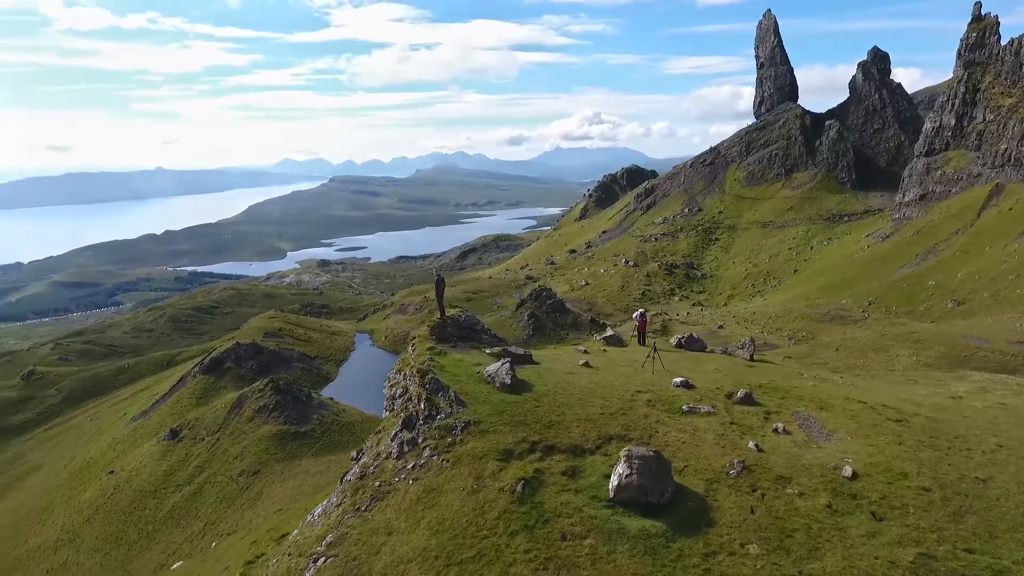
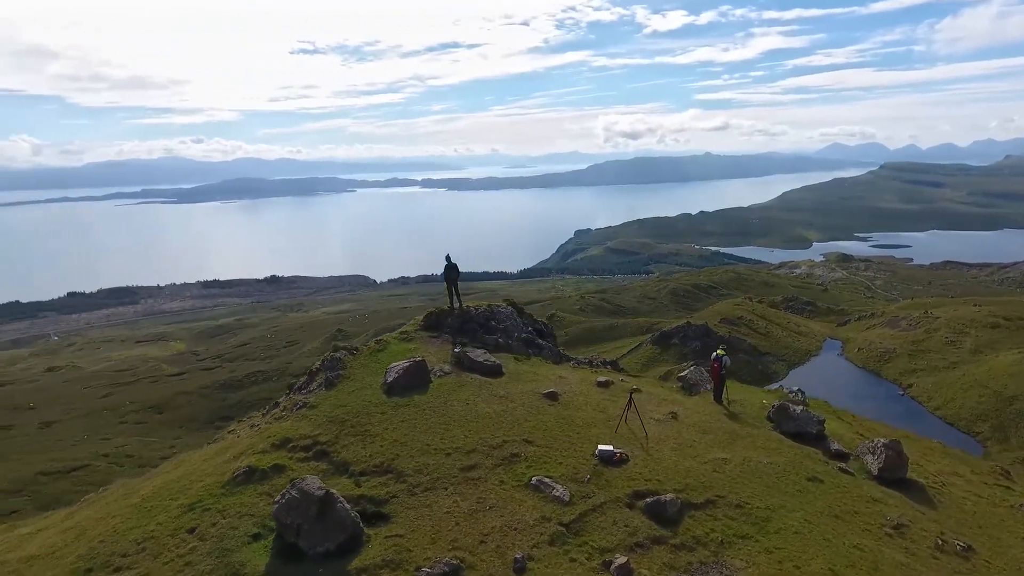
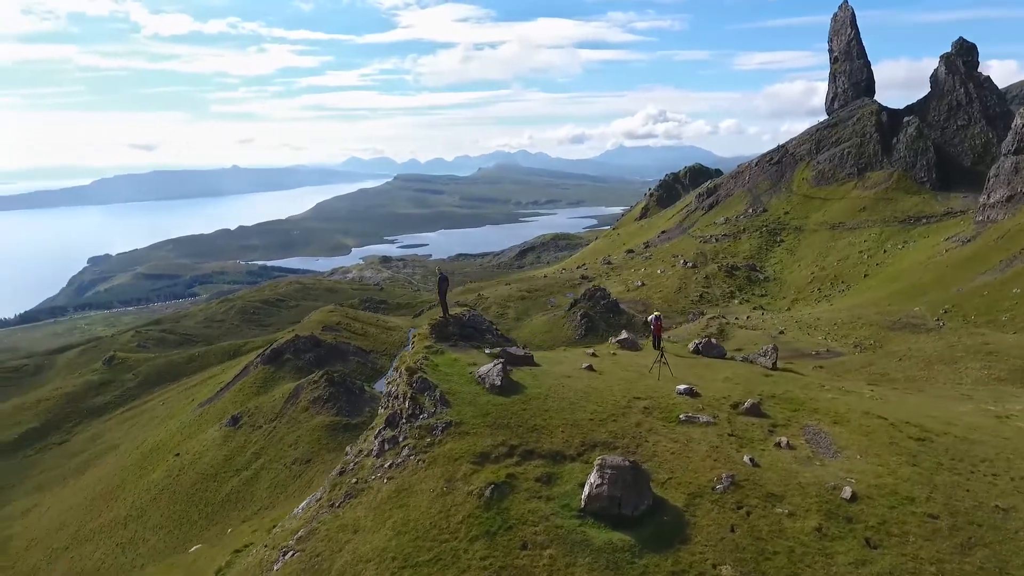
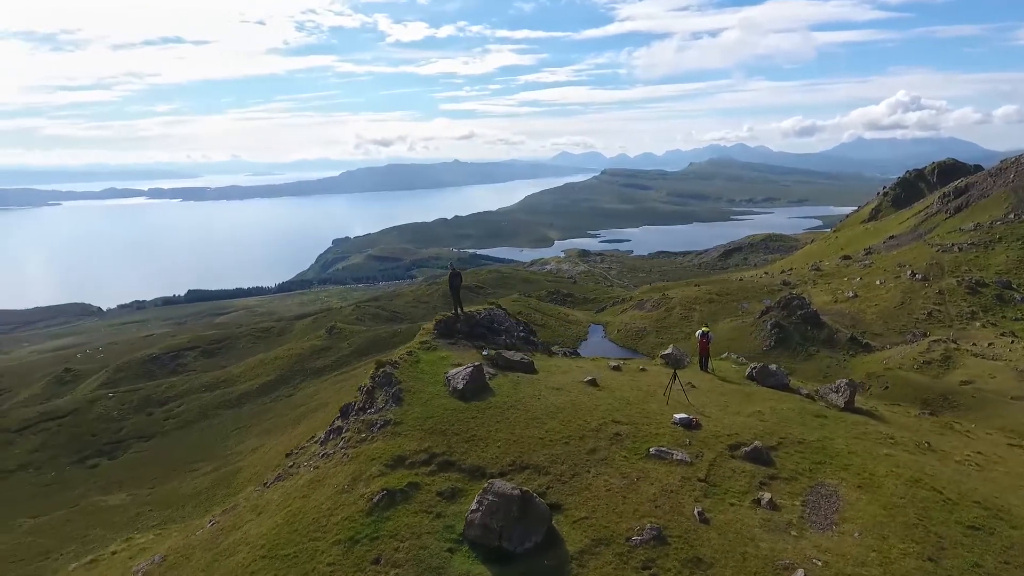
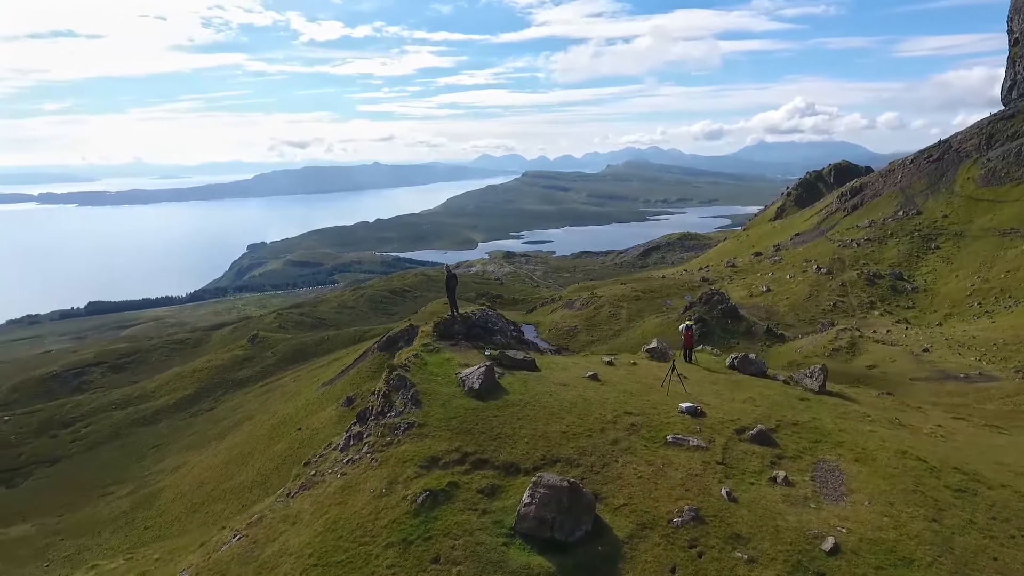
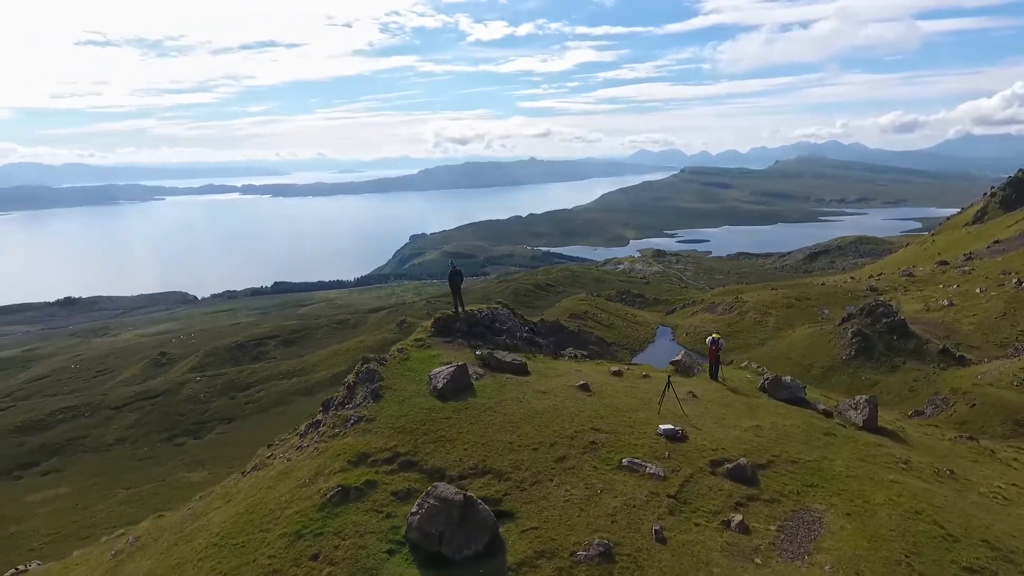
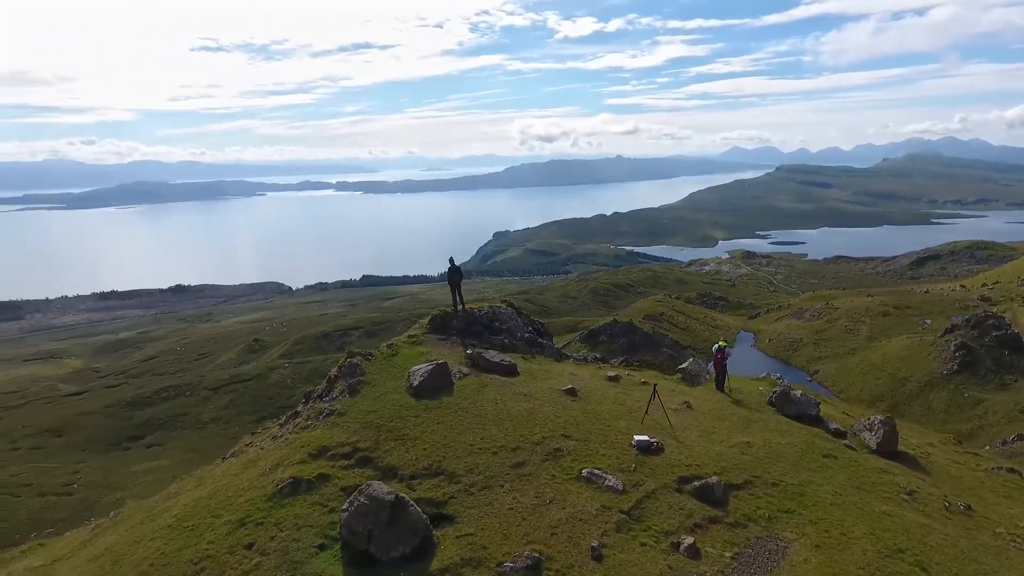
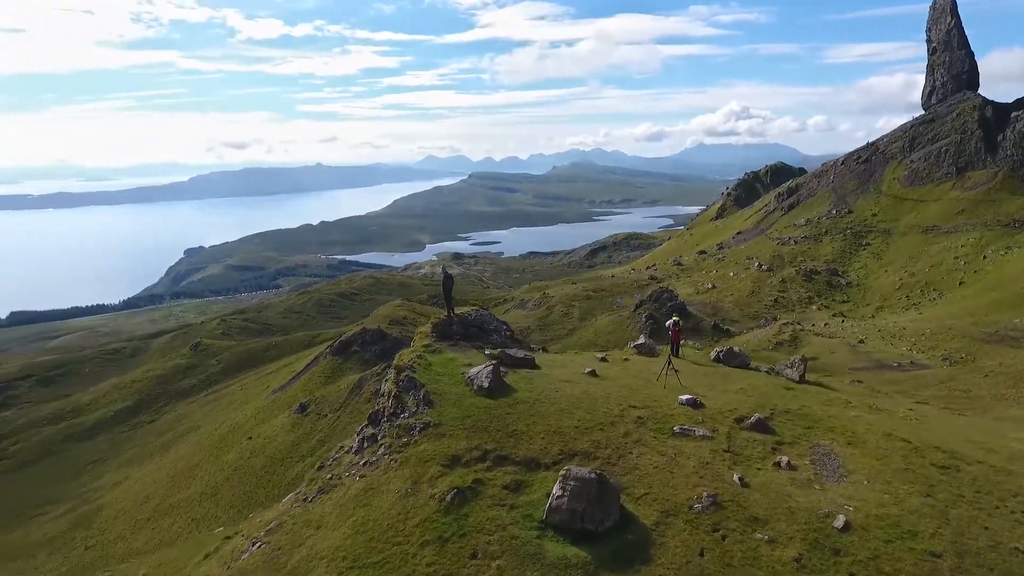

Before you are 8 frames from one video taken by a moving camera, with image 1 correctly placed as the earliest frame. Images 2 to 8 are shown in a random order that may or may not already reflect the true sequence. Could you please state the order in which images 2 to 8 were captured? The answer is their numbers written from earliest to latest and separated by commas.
3, 8, 5, 4, 6, 7, 2
